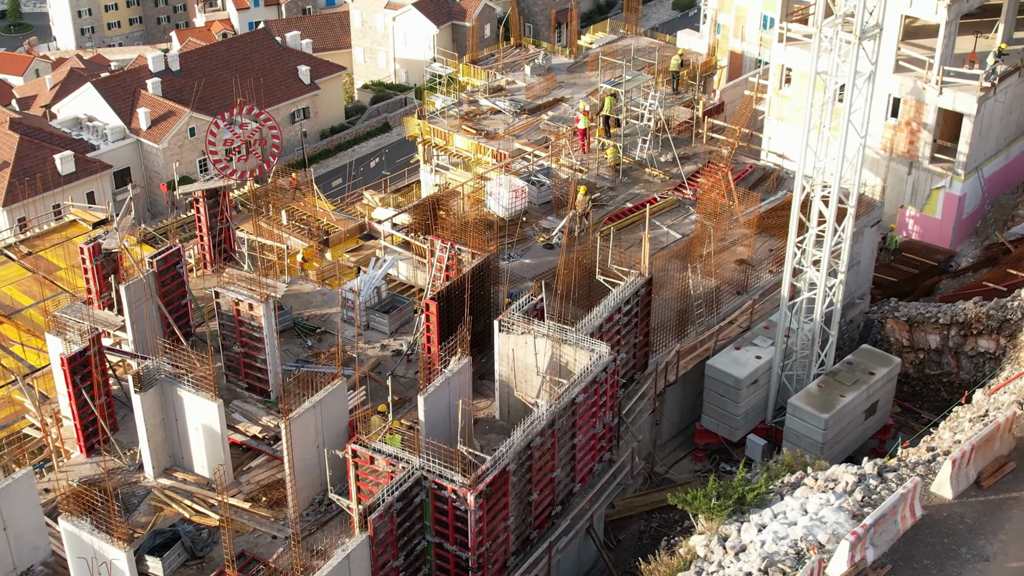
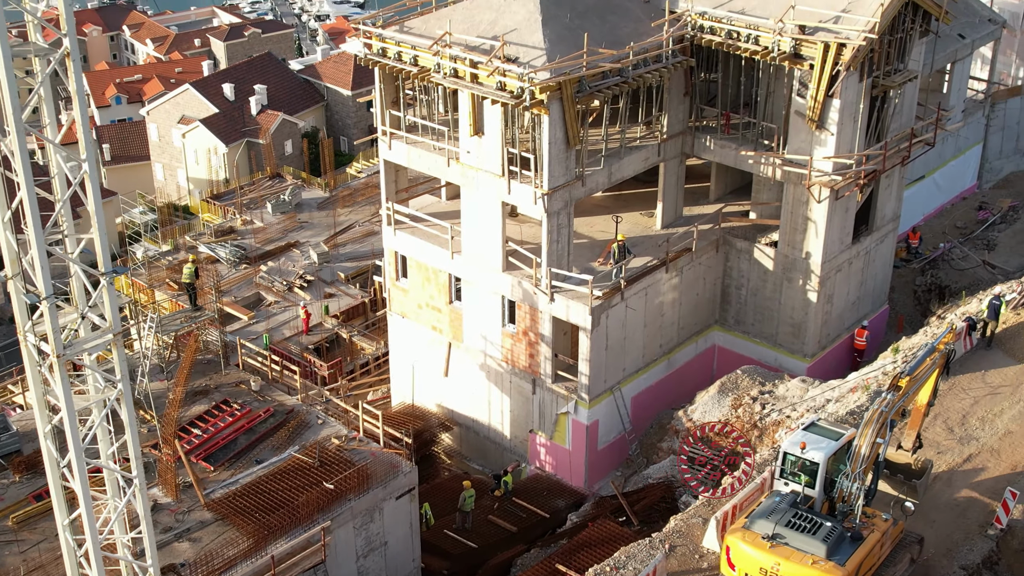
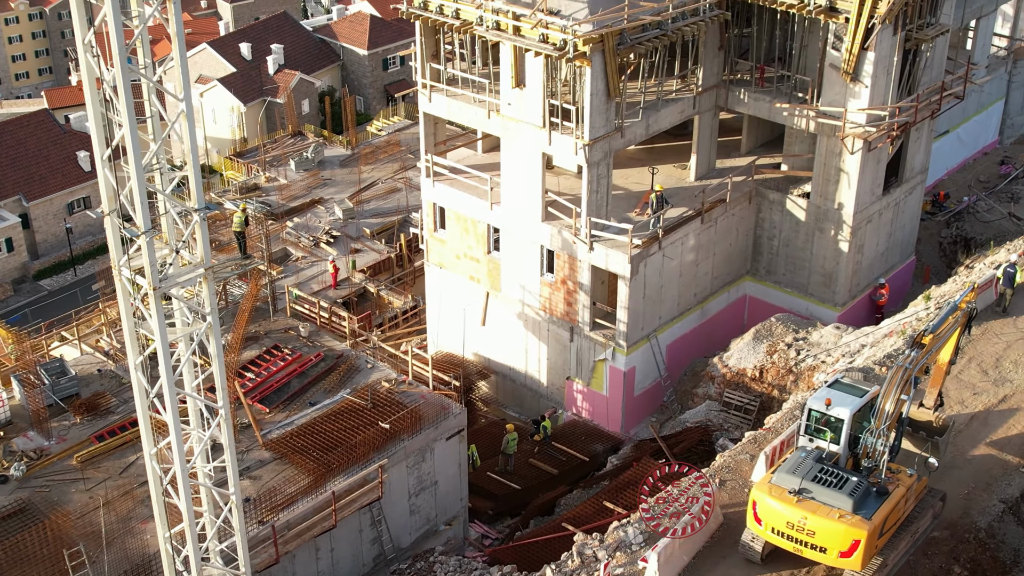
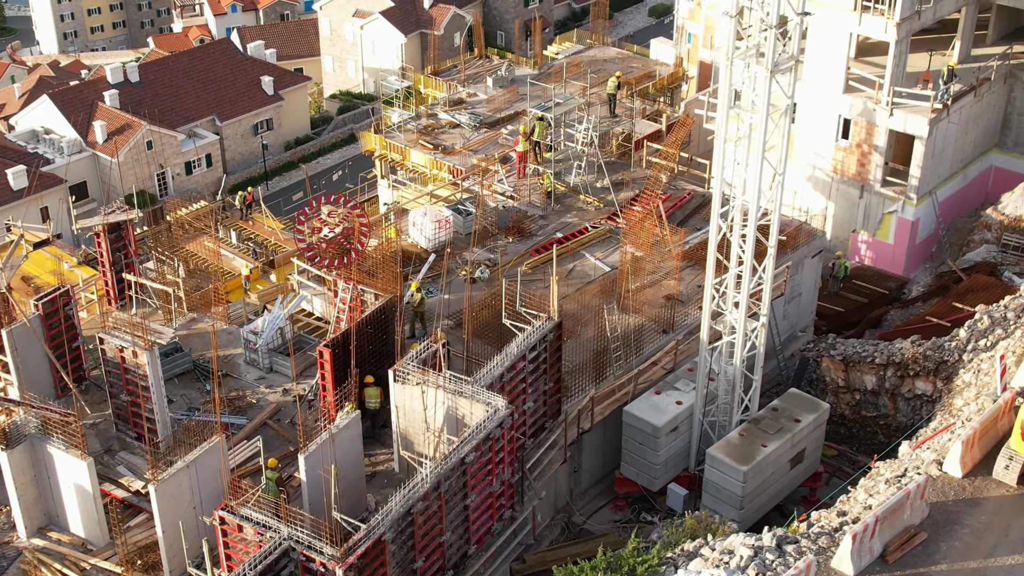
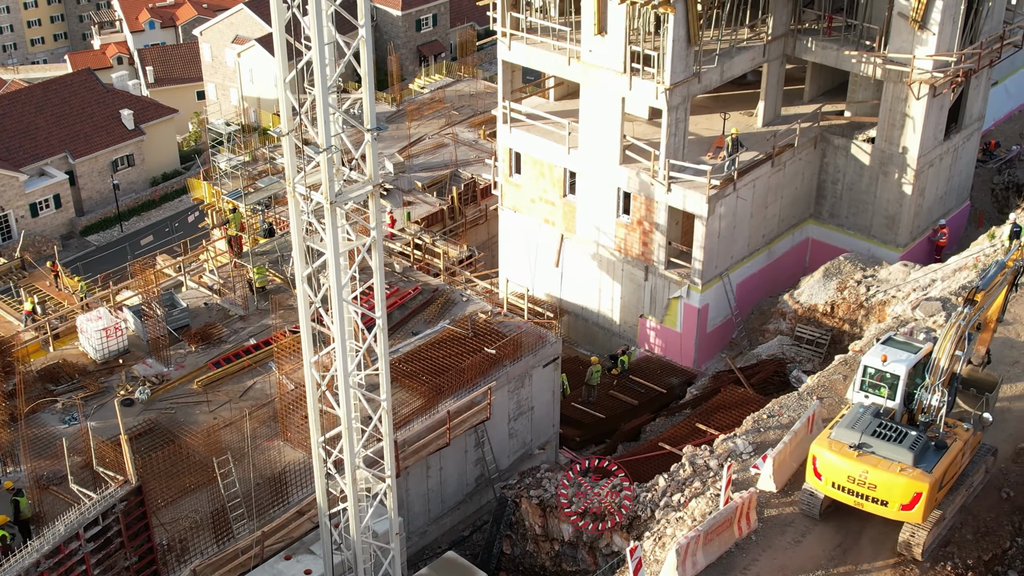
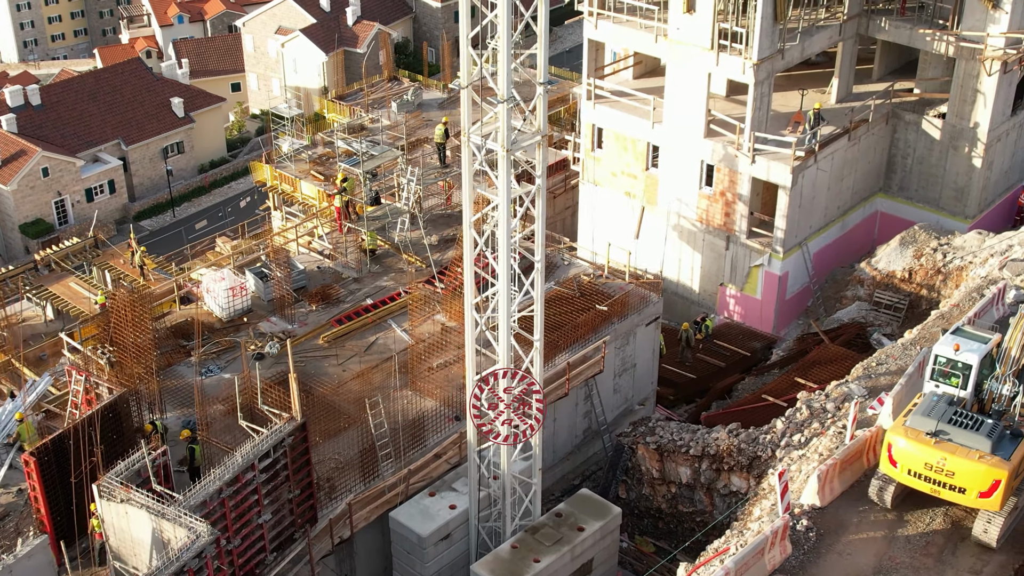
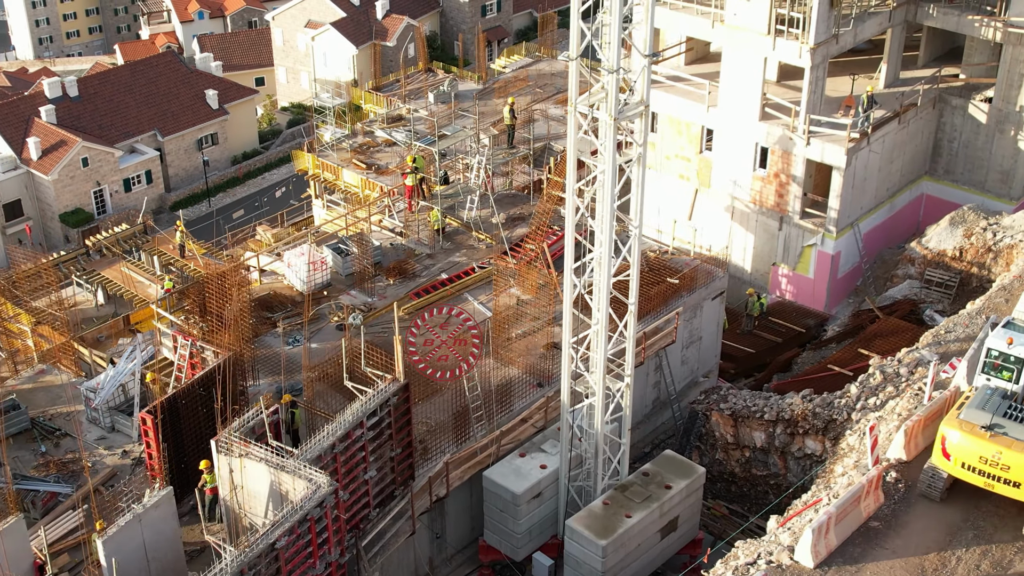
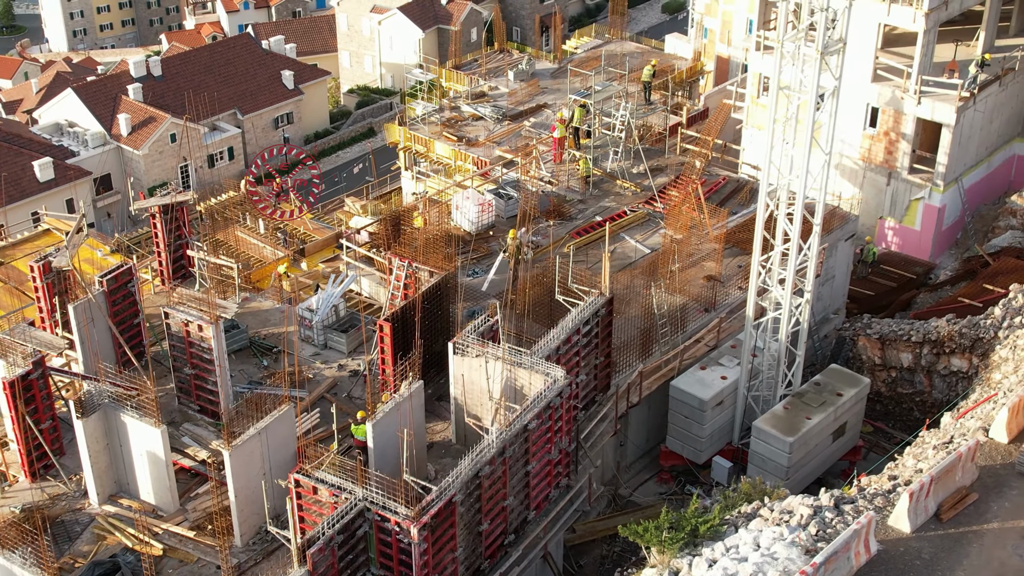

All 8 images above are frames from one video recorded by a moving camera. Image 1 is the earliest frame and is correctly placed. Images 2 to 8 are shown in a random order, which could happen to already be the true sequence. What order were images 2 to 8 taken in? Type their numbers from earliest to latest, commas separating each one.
8, 4, 7, 6, 5, 3, 2
